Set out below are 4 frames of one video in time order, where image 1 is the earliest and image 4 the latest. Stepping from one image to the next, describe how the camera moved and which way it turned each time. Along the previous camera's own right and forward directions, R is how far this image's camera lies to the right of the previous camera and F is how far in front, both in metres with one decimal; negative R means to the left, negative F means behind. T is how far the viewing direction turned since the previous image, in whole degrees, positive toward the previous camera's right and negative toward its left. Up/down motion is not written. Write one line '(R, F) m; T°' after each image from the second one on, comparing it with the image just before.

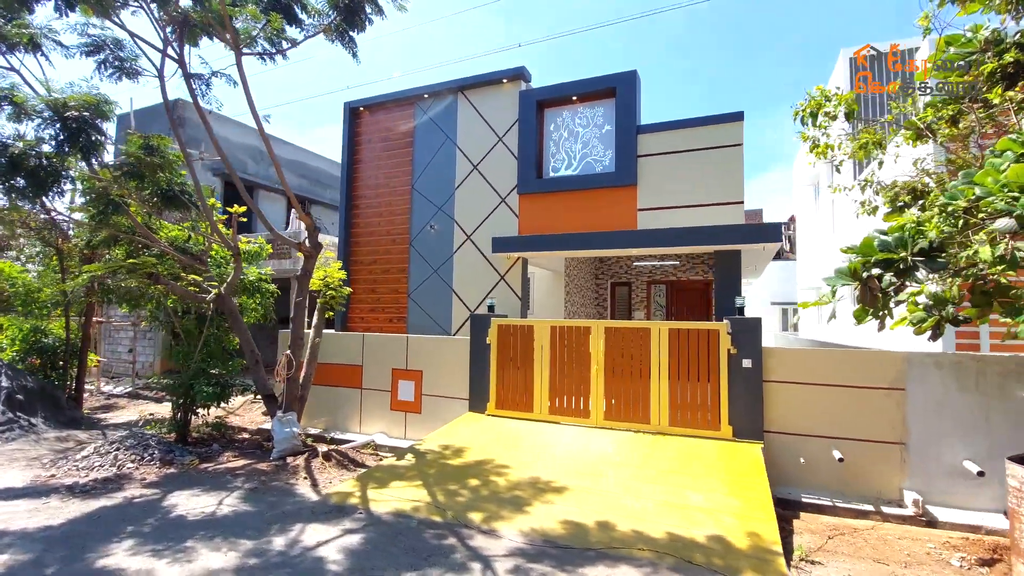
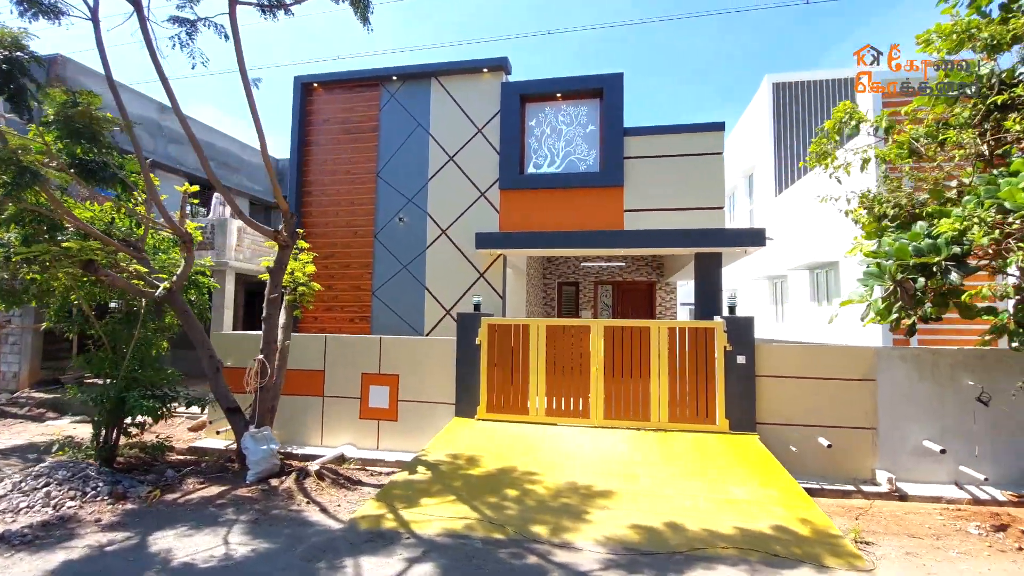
(-1.7, +0.5) m; +13°
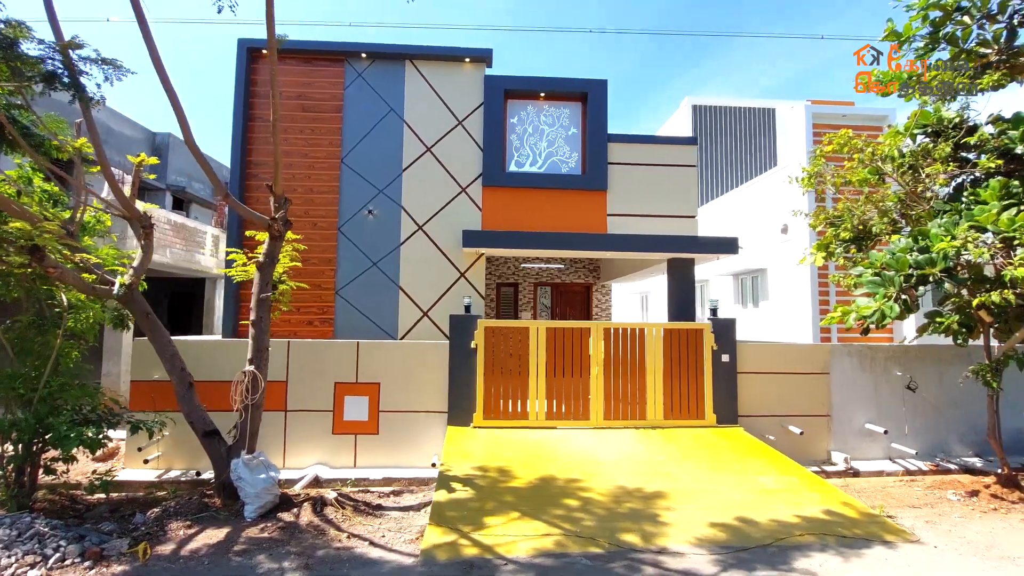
(-2.0, +0.6) m; +15°
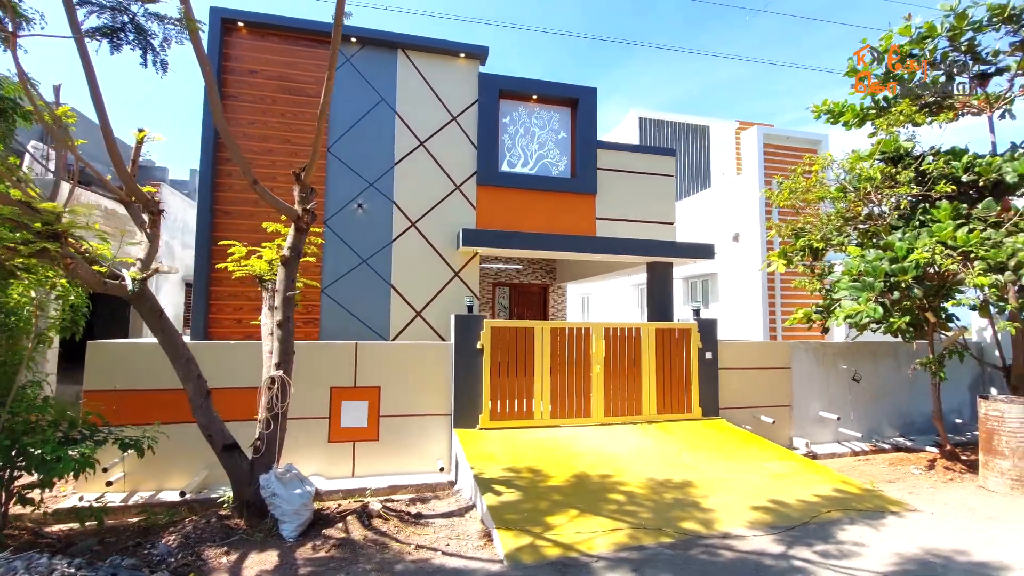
(-1.5, +0.2) m; +11°
